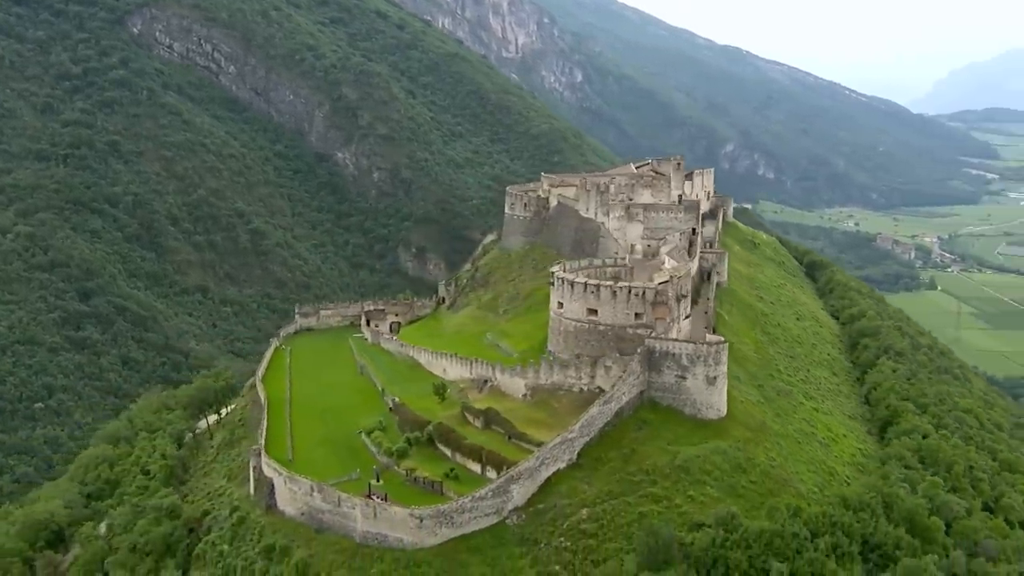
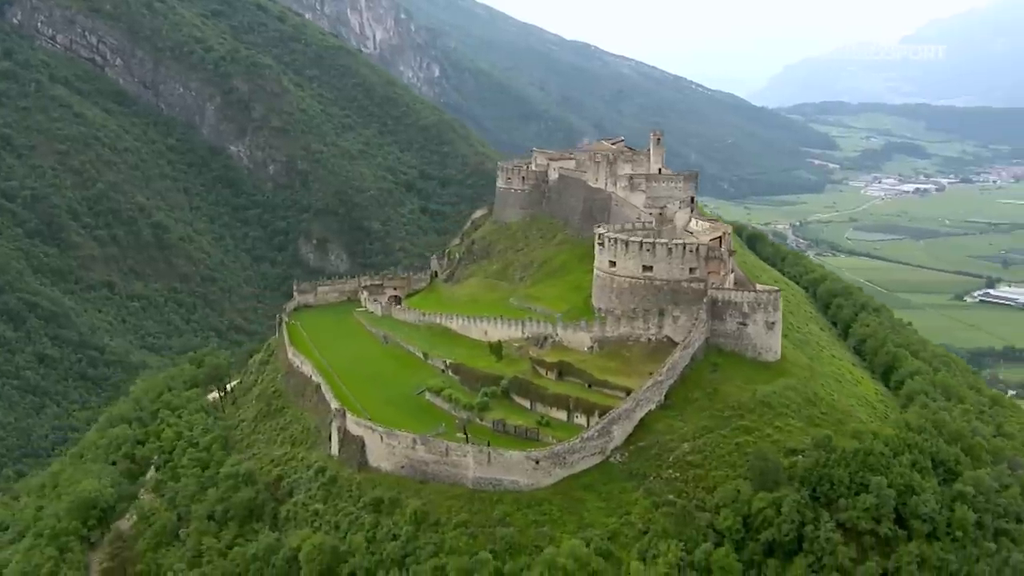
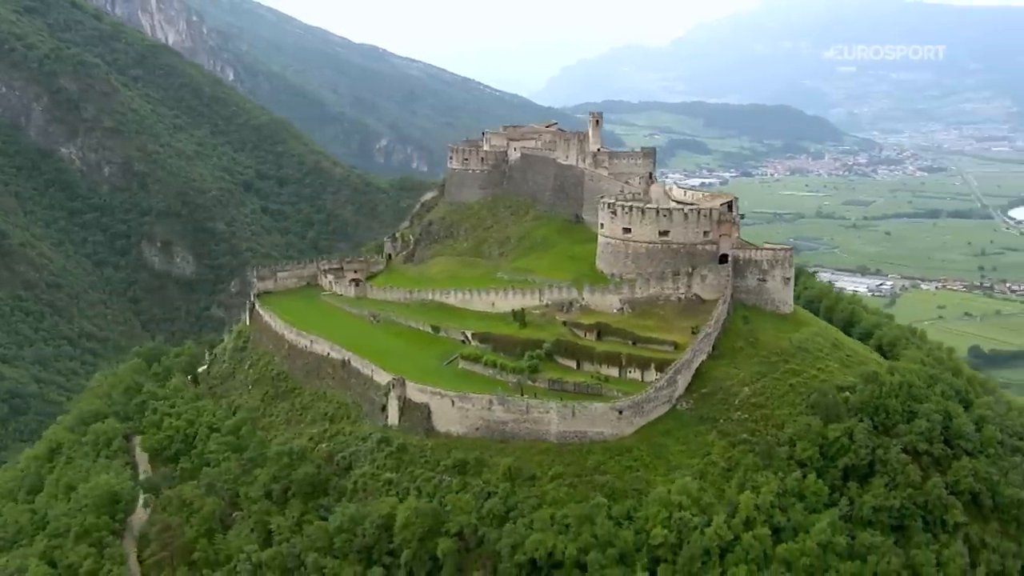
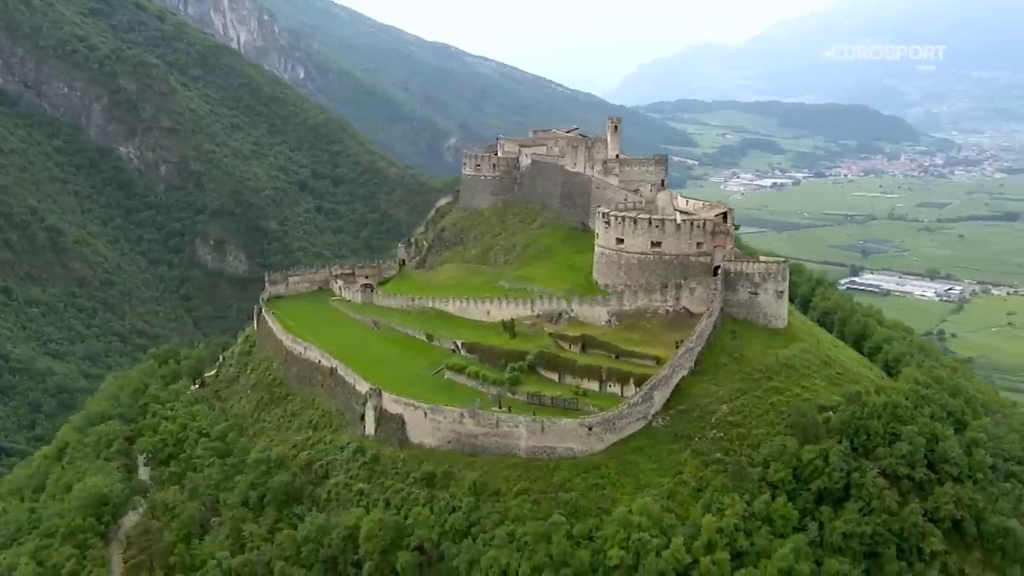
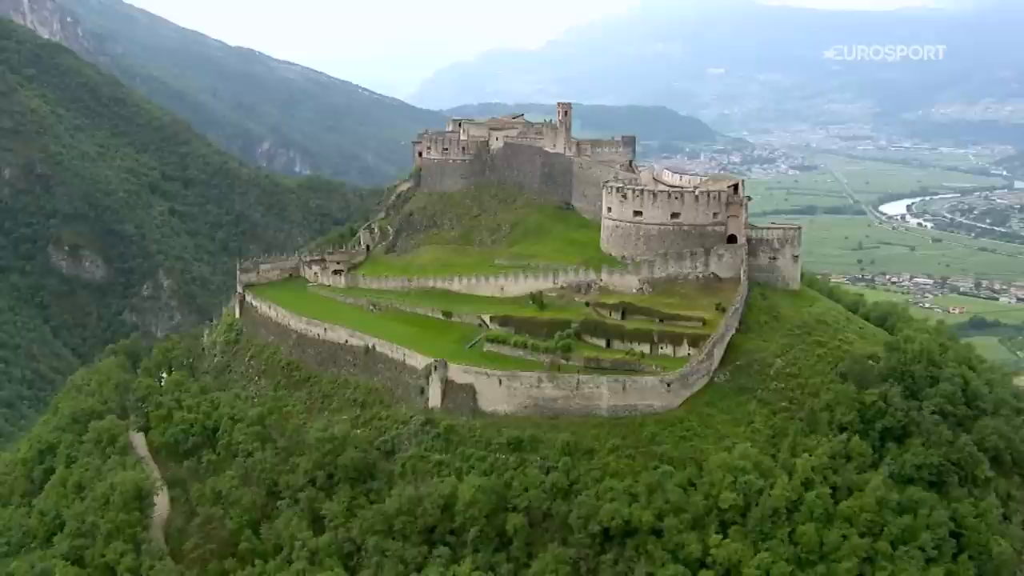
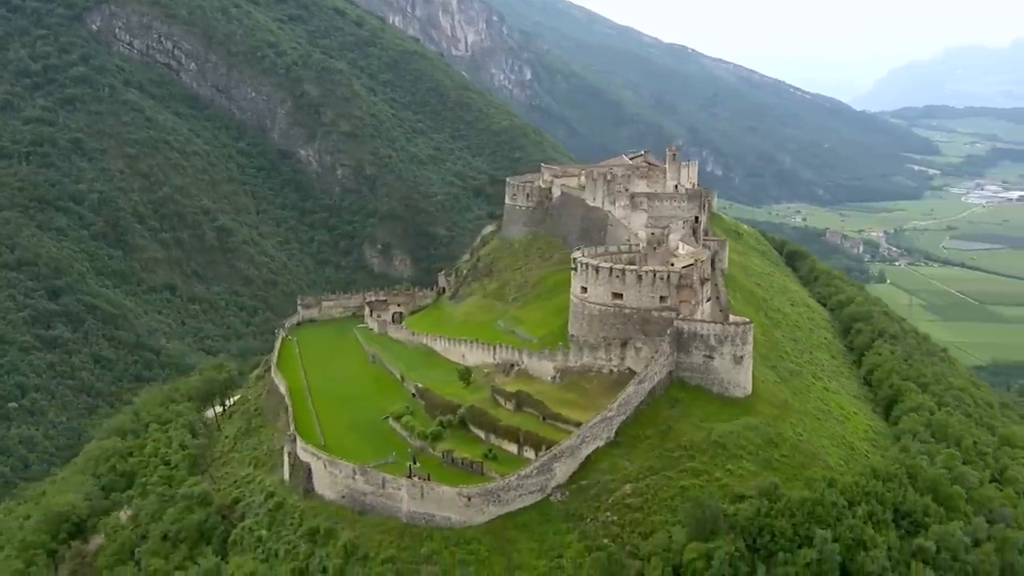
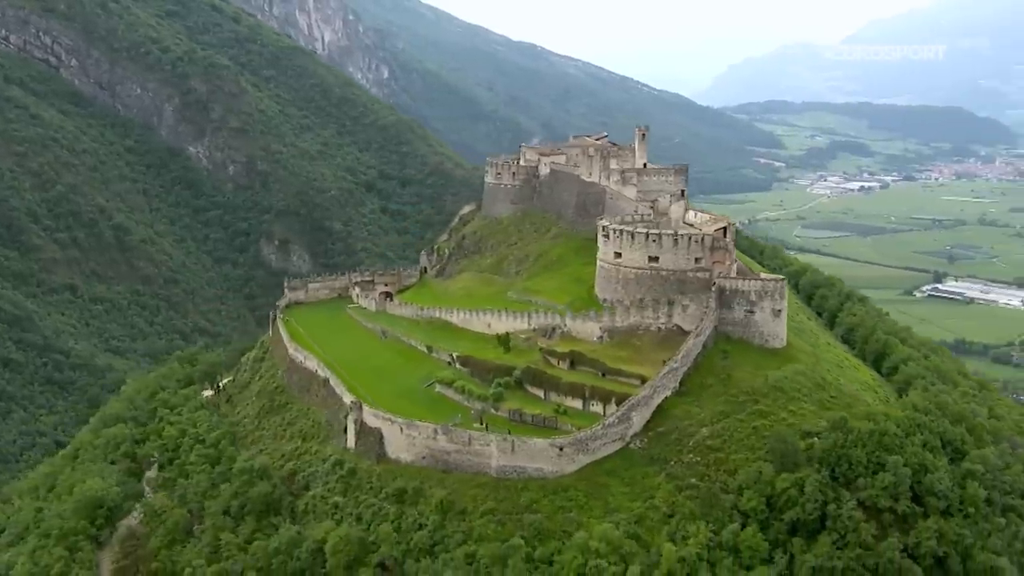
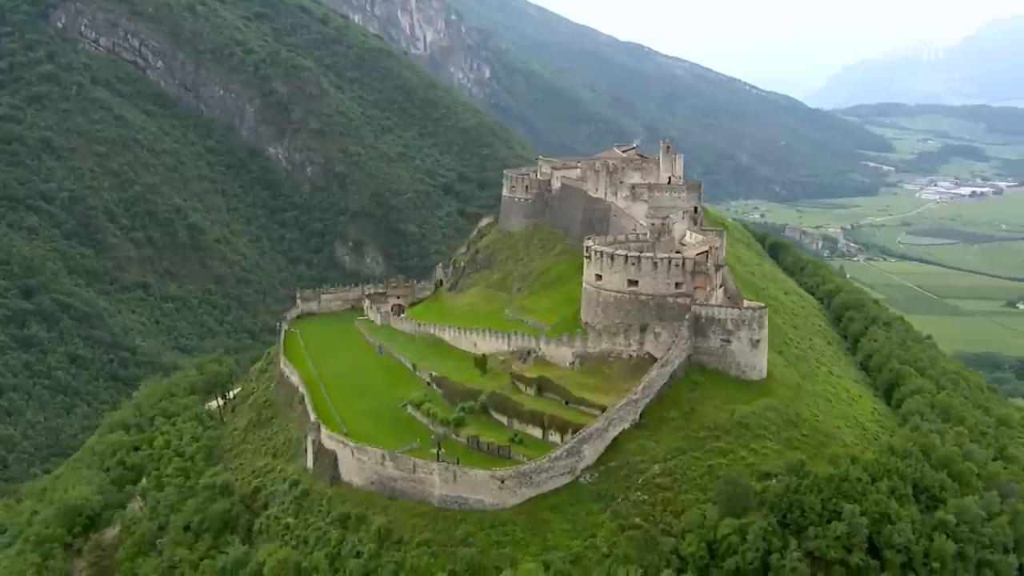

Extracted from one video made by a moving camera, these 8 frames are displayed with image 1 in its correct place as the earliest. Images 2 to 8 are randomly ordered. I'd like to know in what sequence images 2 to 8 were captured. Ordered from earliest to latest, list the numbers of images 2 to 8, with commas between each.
6, 8, 2, 7, 4, 3, 5
